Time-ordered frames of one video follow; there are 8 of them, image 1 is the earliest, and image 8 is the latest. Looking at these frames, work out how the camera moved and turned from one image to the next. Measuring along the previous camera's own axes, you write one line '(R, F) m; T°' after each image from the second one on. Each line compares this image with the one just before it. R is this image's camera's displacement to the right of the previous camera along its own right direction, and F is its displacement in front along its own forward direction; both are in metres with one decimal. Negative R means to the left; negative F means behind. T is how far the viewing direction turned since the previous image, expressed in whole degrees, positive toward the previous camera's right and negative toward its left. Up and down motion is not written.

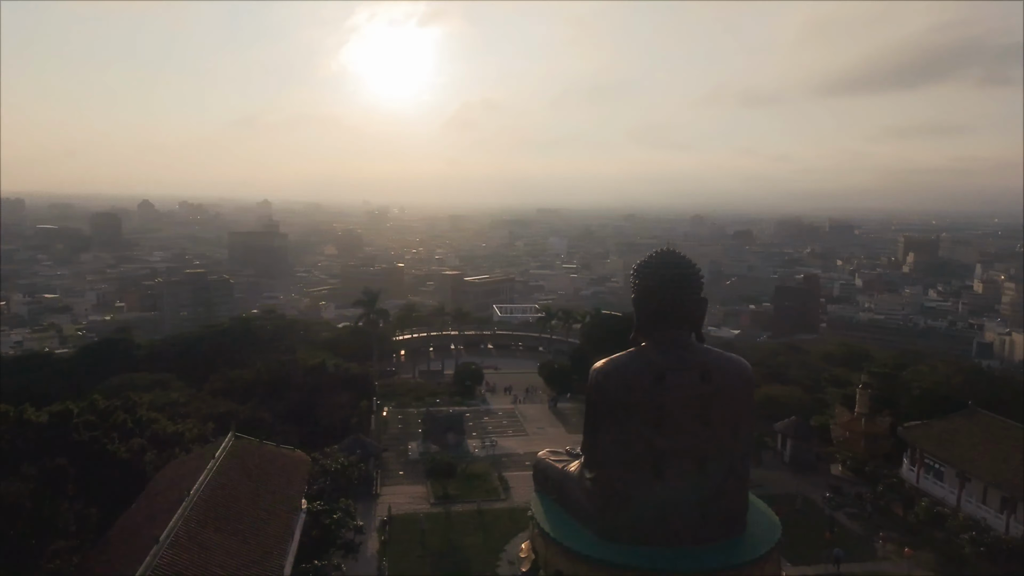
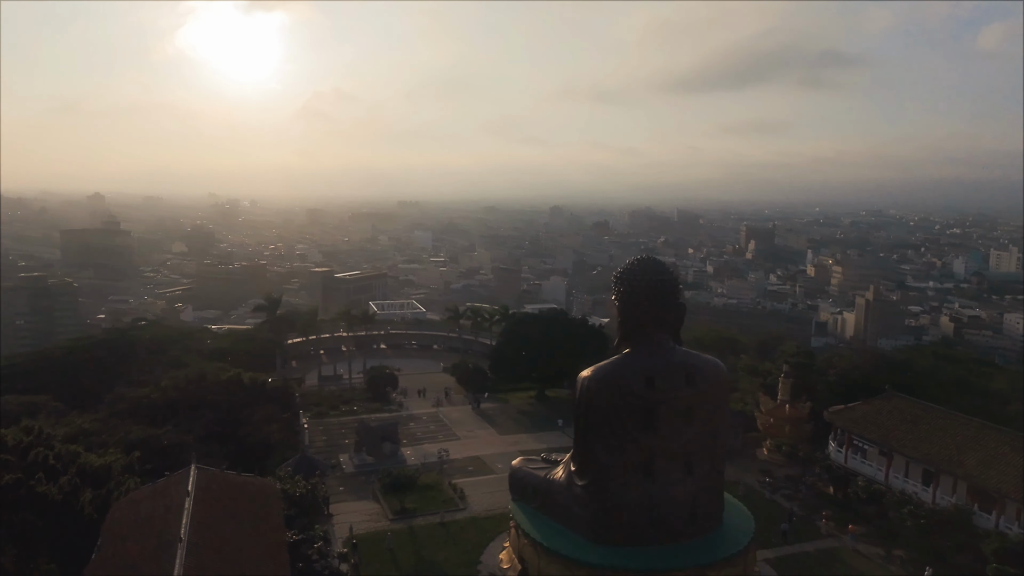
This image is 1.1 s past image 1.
(-2.3, +0.4) m; +11°
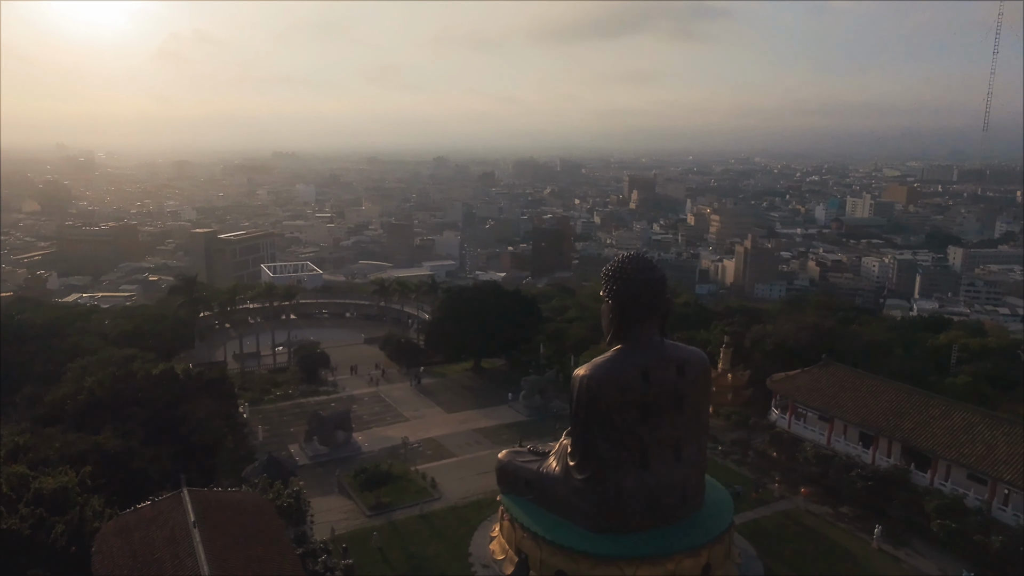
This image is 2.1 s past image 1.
(-2.1, +0.2) m; +9°
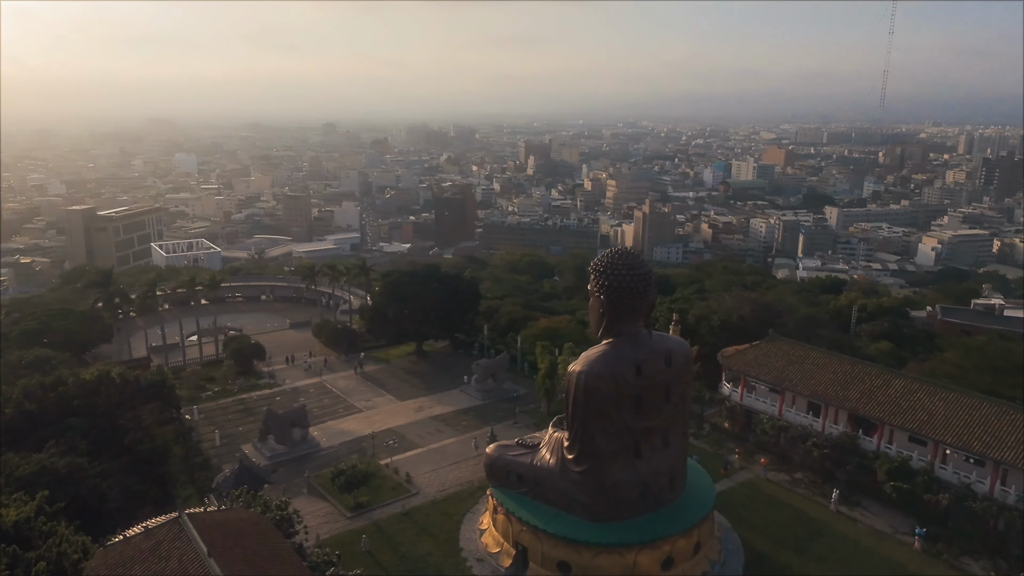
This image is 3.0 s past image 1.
(-1.9, +0.1) m; +8°
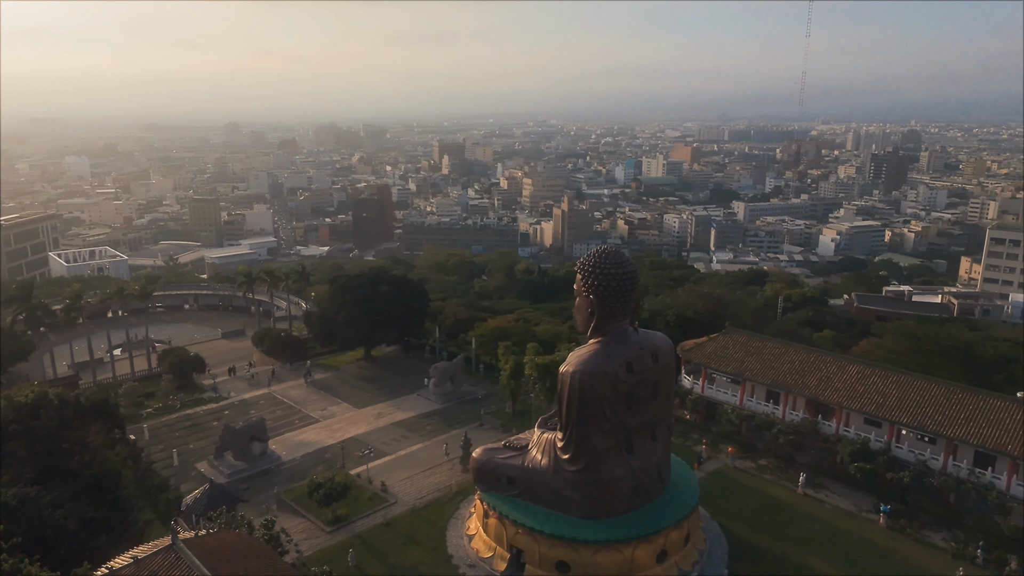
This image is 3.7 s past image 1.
(-1.5, +0.2) m; +7°
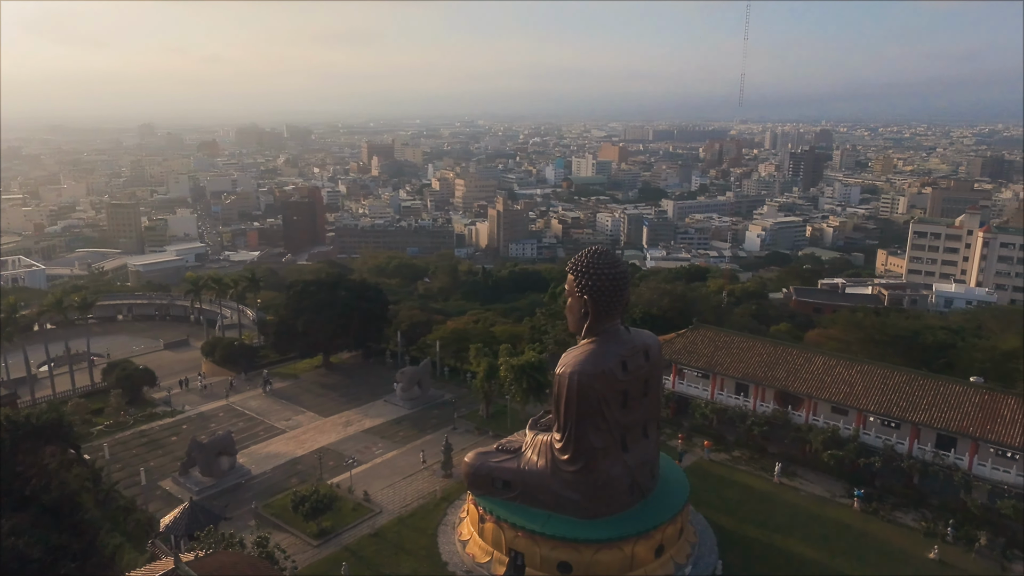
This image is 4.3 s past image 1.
(-1.3, +0.1) m; +5°
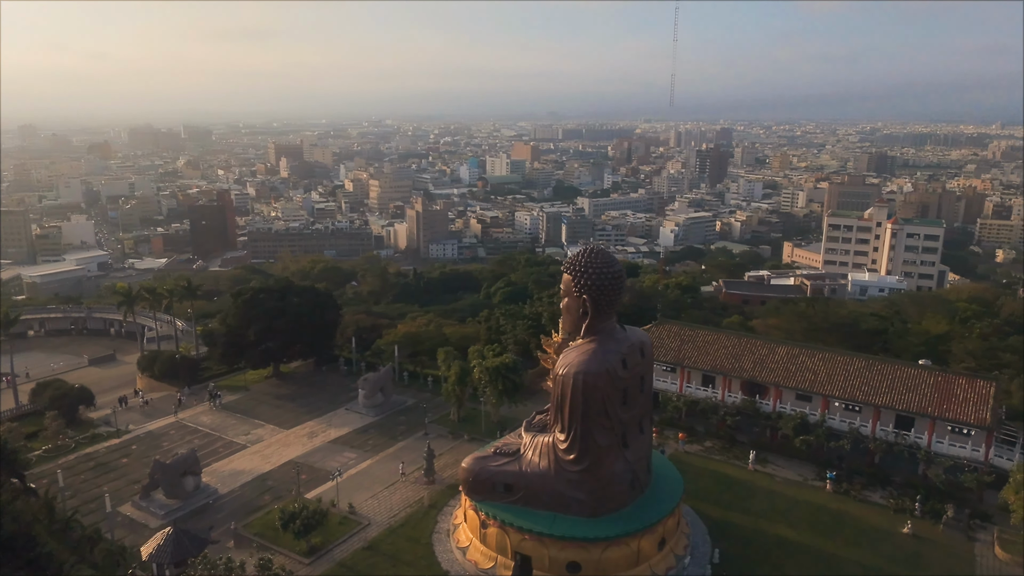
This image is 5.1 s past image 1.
(-1.7, +0.2) m; +7°
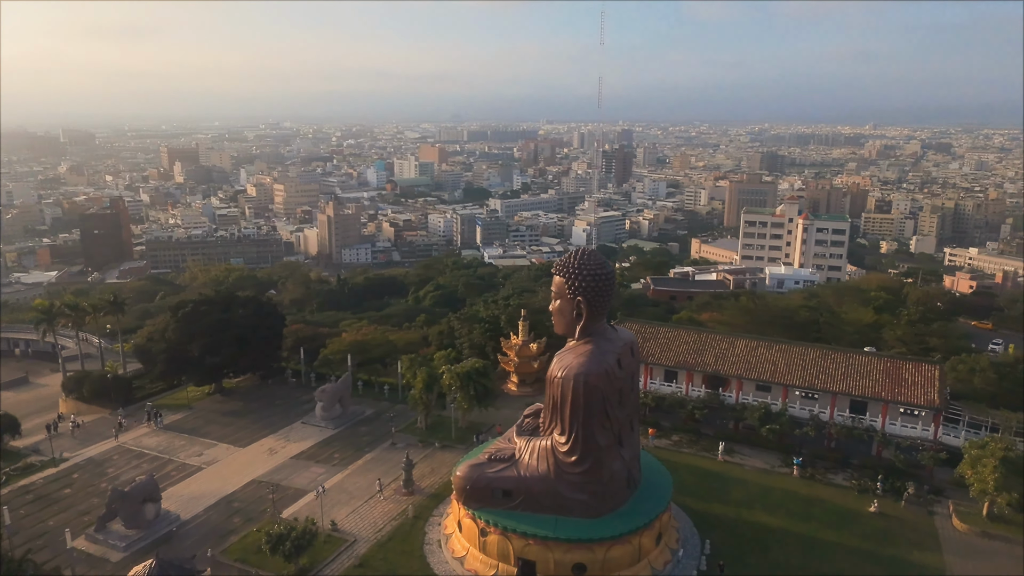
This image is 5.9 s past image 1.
(-1.8, +0.2) m; +7°
